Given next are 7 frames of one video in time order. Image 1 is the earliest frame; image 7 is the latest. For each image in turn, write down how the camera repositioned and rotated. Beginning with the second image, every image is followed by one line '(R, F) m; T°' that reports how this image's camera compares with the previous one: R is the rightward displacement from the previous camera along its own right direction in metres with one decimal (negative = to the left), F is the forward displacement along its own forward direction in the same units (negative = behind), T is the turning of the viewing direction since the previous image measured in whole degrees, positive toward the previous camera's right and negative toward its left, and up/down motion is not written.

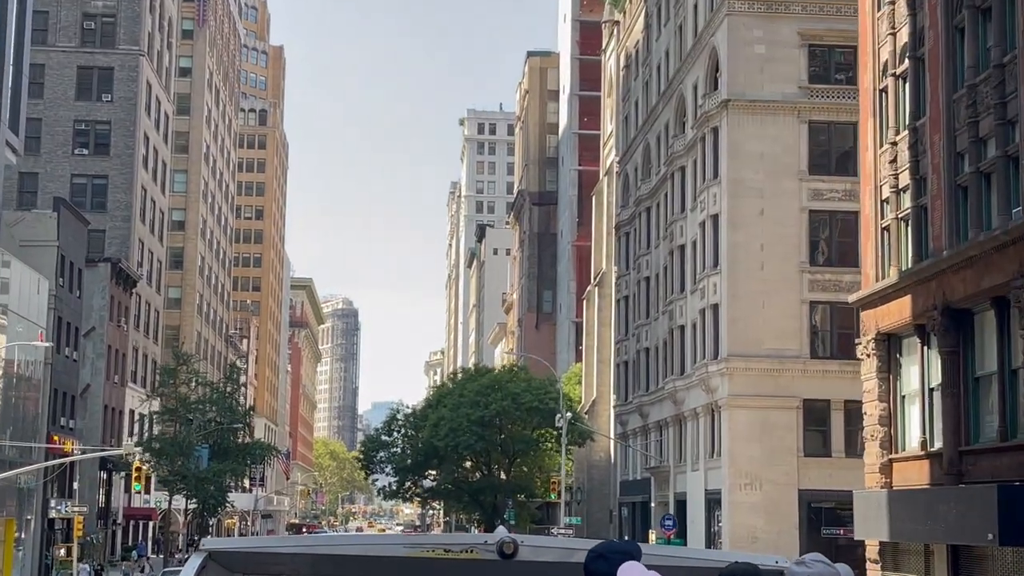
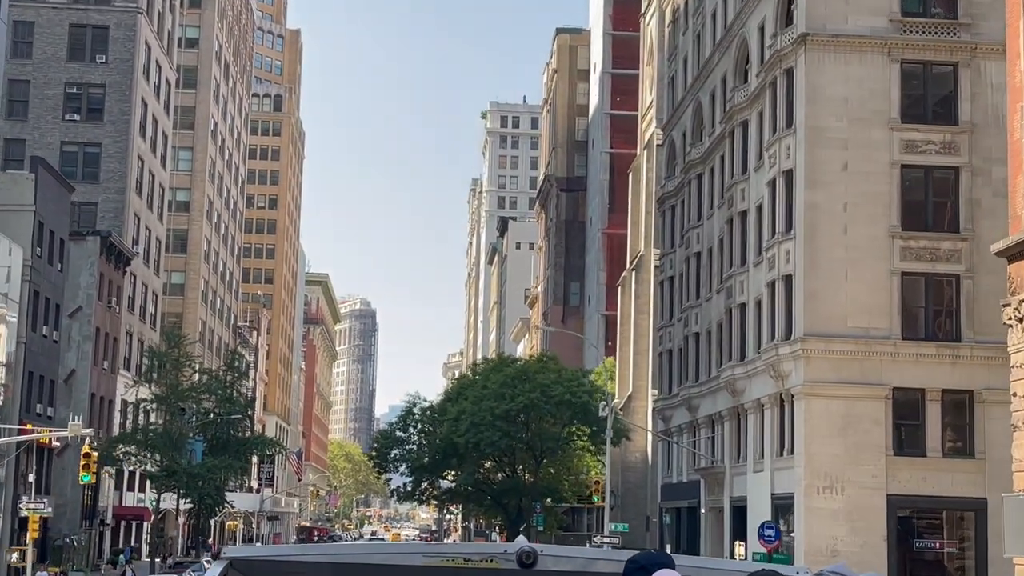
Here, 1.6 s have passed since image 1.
(-0.5, +7.2) m; -1°
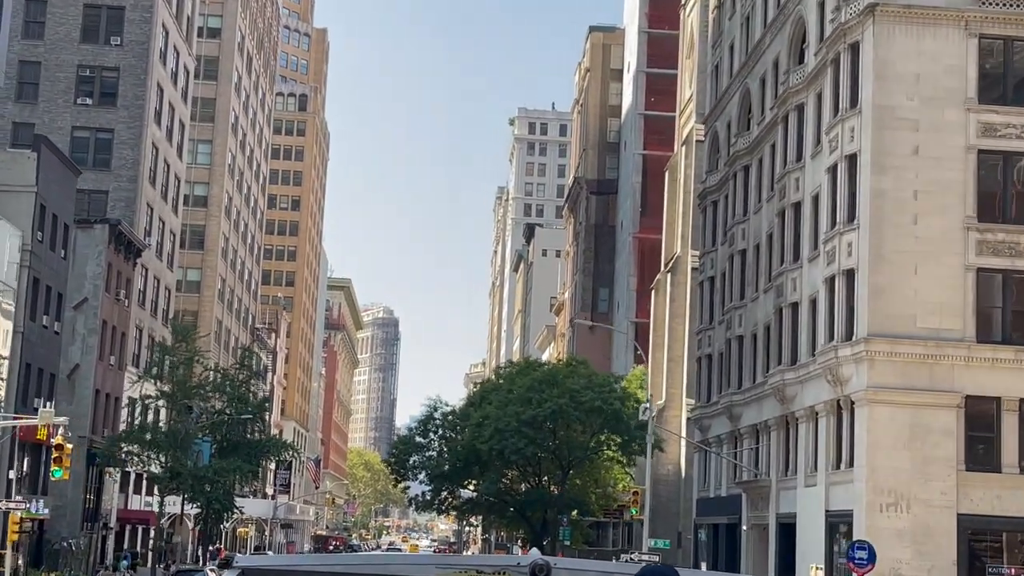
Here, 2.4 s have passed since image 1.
(-0.3, +3.7) m; -1°
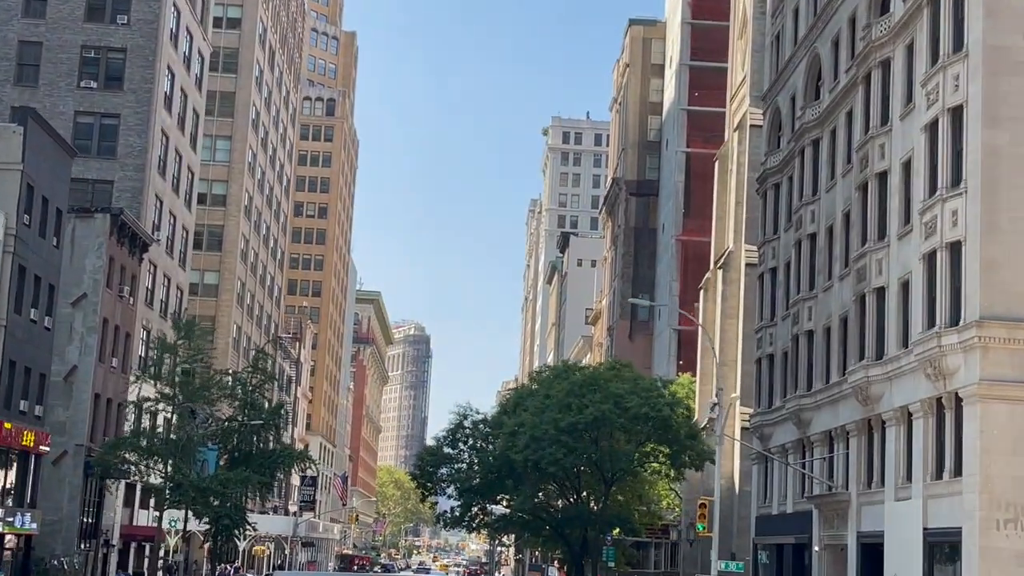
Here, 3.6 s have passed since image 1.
(-0.2, +5.7) m; -1°
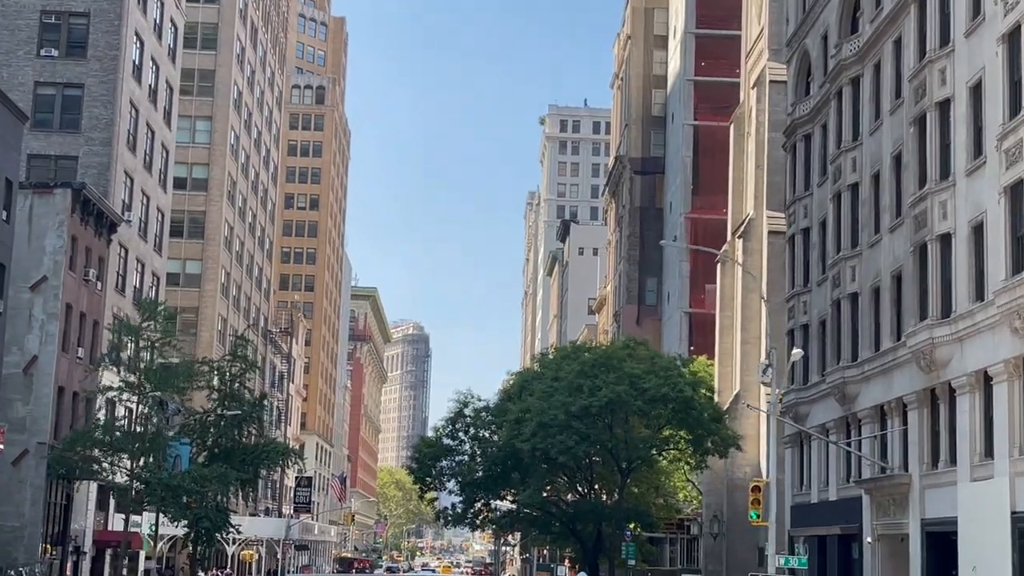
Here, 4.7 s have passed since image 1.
(-0.2, +5.3) m; 0°
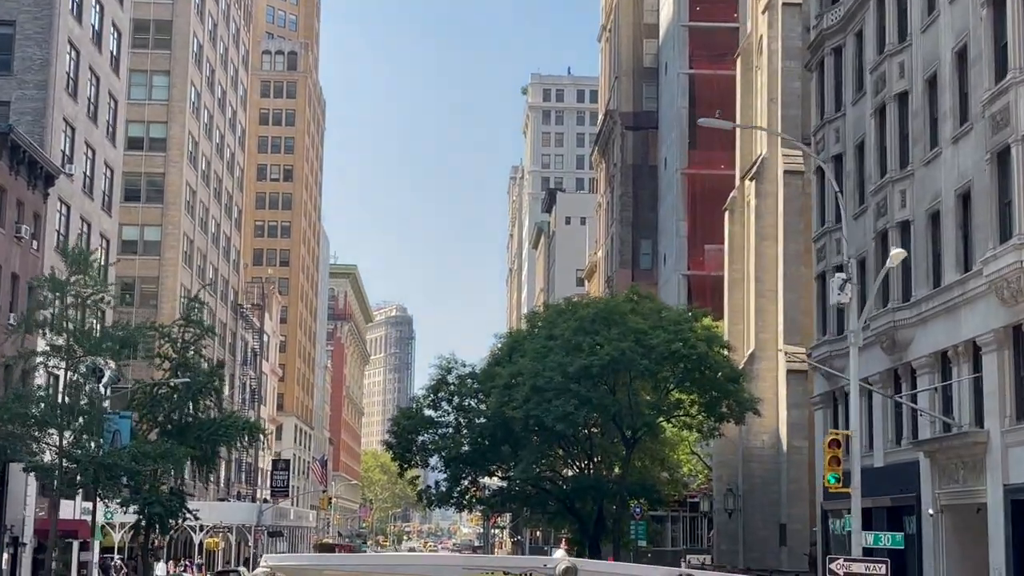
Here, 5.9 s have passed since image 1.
(-0.1, +6.2) m; +1°
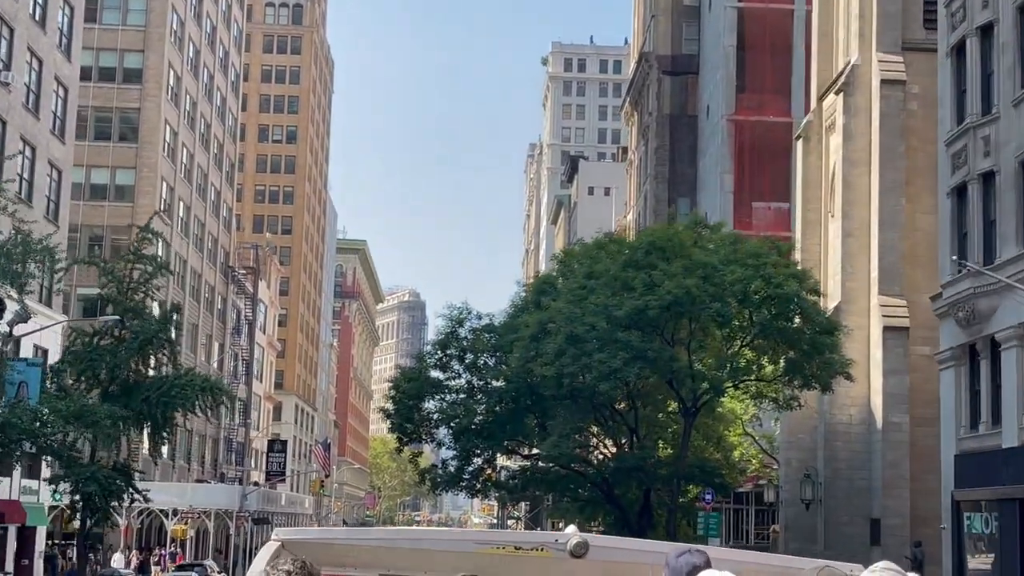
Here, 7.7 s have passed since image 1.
(-0.4, +9.9) m; -1°
